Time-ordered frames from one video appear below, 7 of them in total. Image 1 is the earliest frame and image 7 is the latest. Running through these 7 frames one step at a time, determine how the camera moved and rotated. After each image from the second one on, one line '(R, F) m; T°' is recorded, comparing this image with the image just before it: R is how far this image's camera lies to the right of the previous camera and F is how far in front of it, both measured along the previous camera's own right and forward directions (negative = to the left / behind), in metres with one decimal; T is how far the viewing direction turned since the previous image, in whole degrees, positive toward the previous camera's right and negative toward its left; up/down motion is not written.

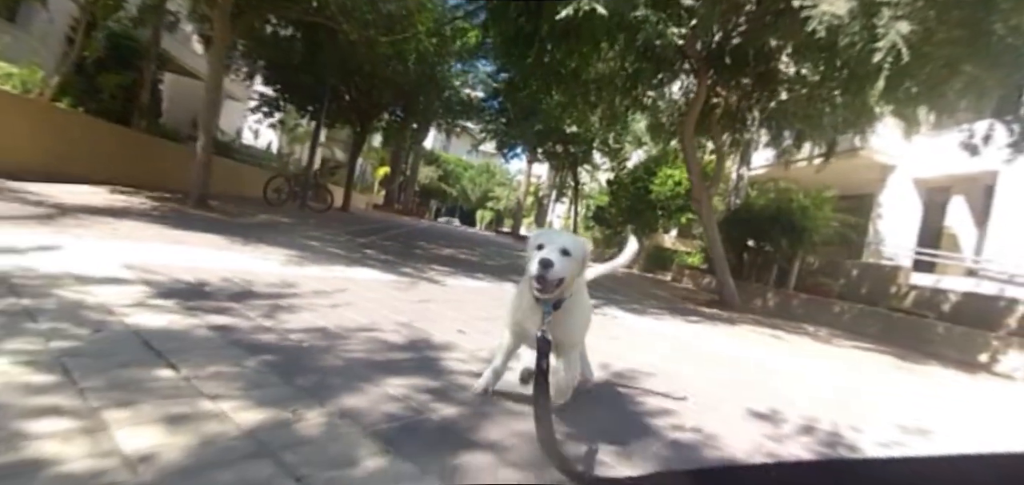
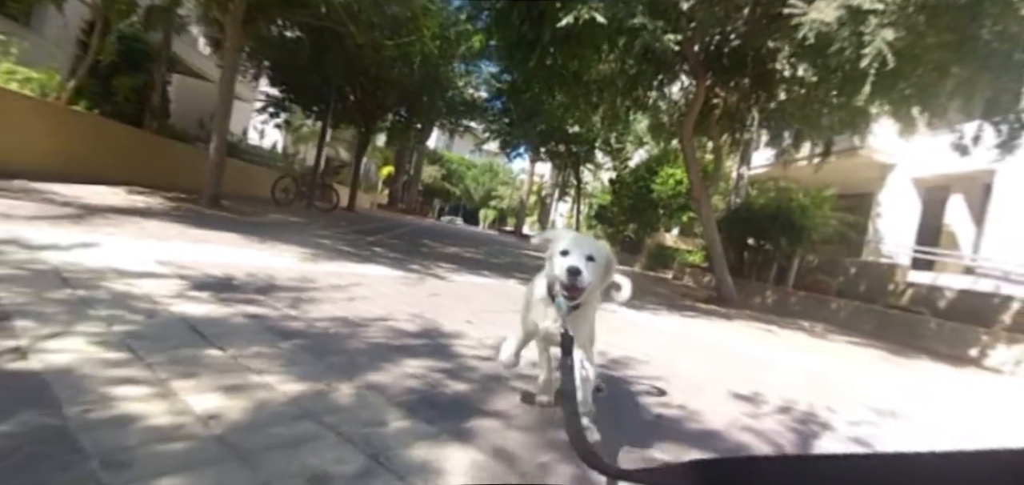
(0.0, -0.3) m; 0°
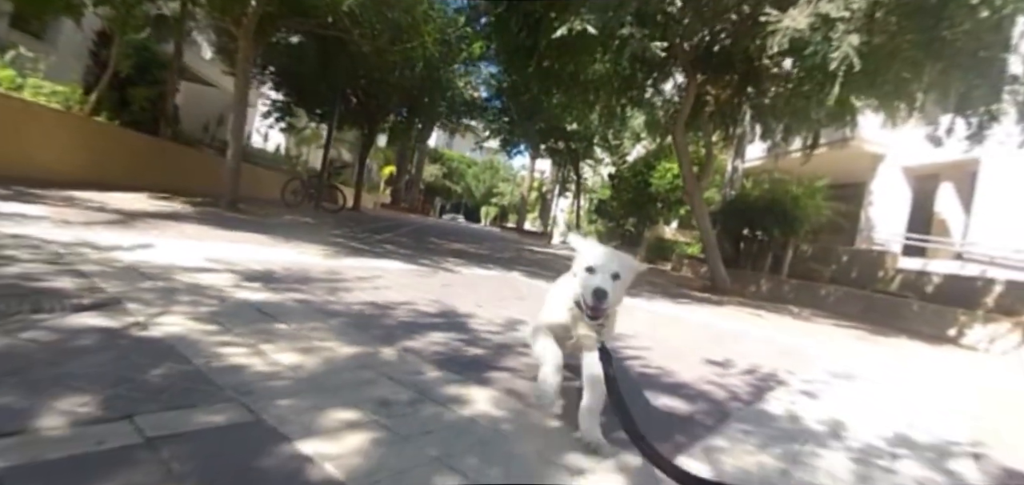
(0.0, -0.7) m; 0°
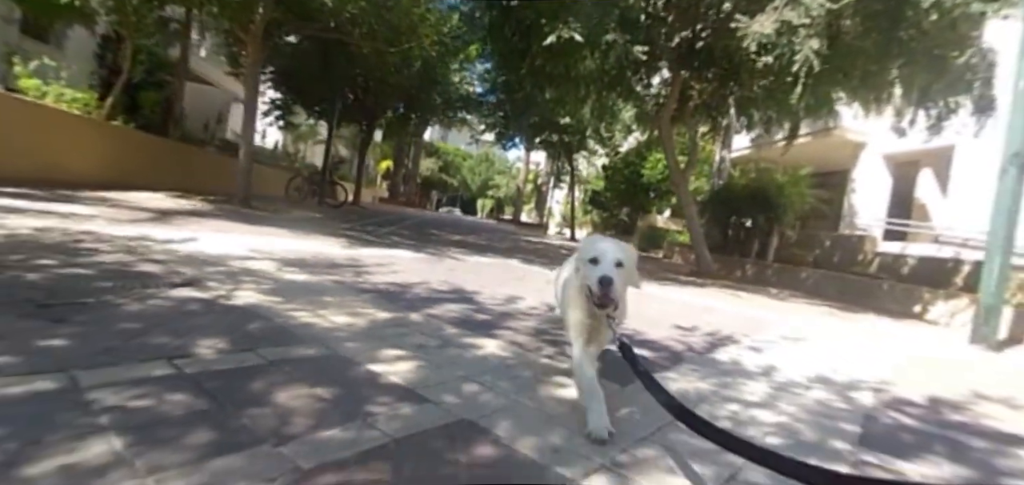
(0.0, -0.8) m; 0°
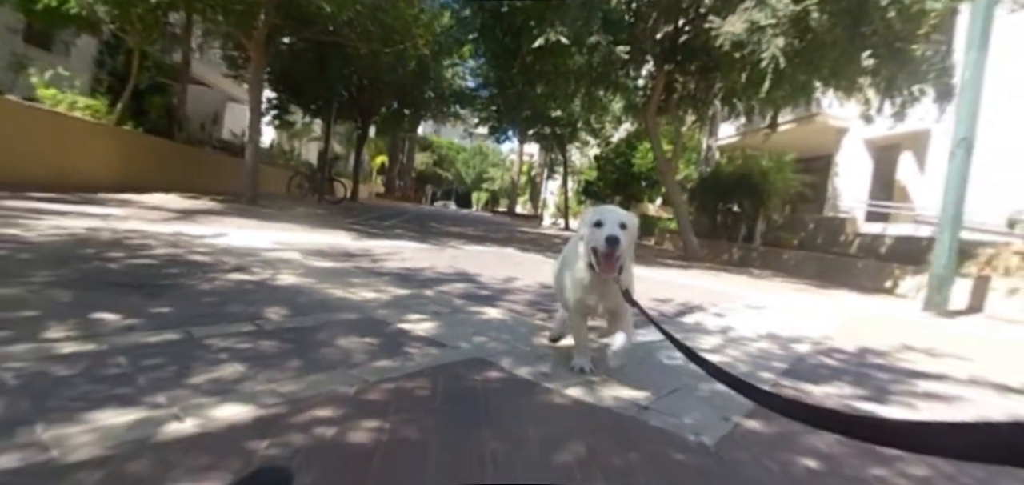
(0.0, -0.7) m; 0°
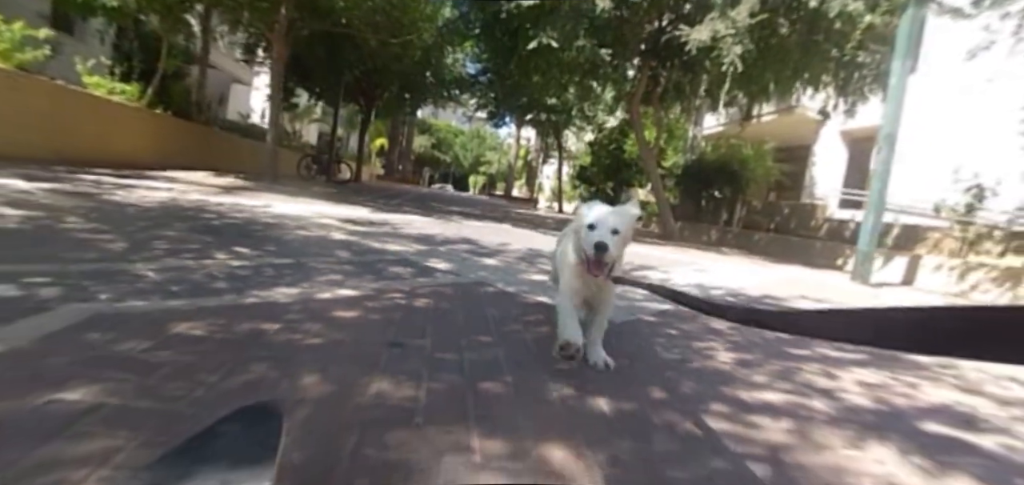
(0.0, -1.6) m; 0°
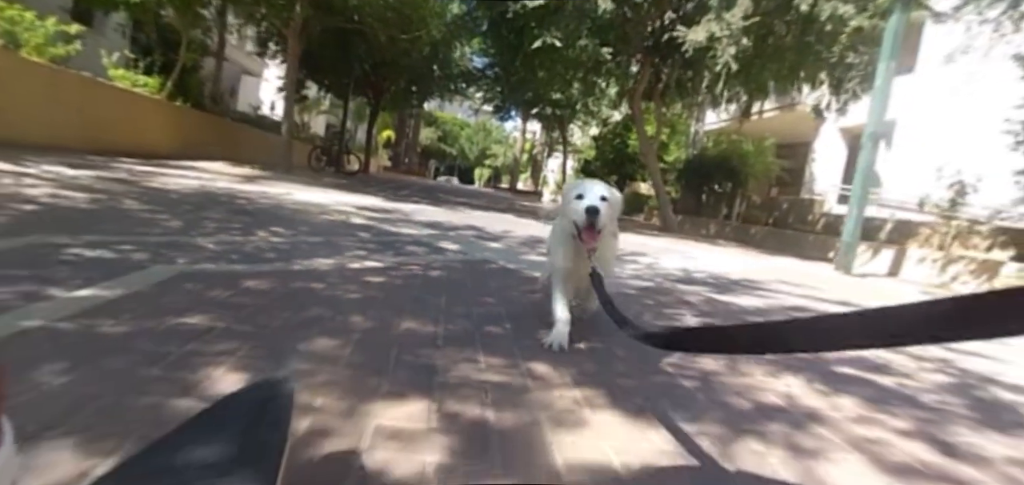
(0.0, -0.6) m; -1°
